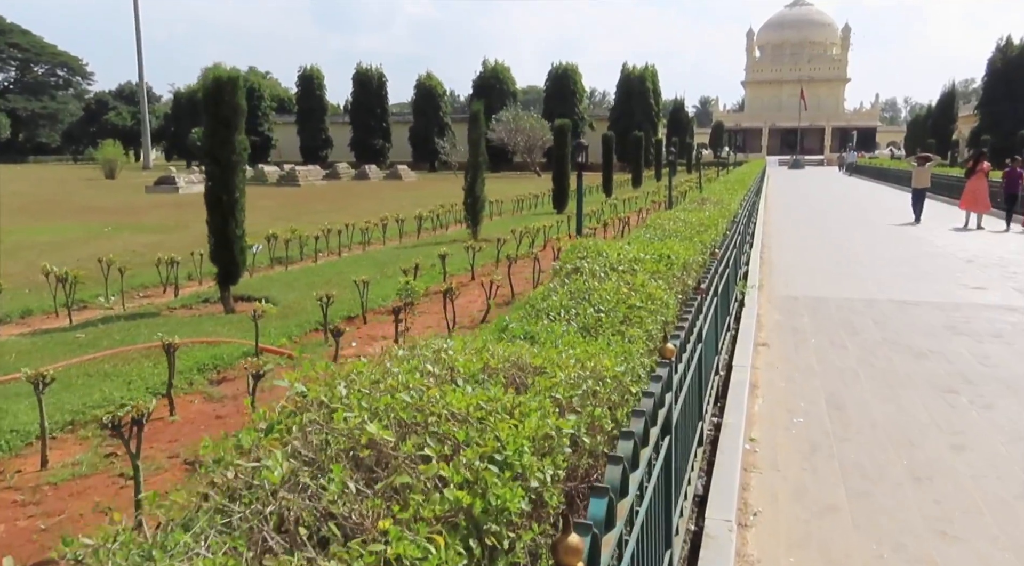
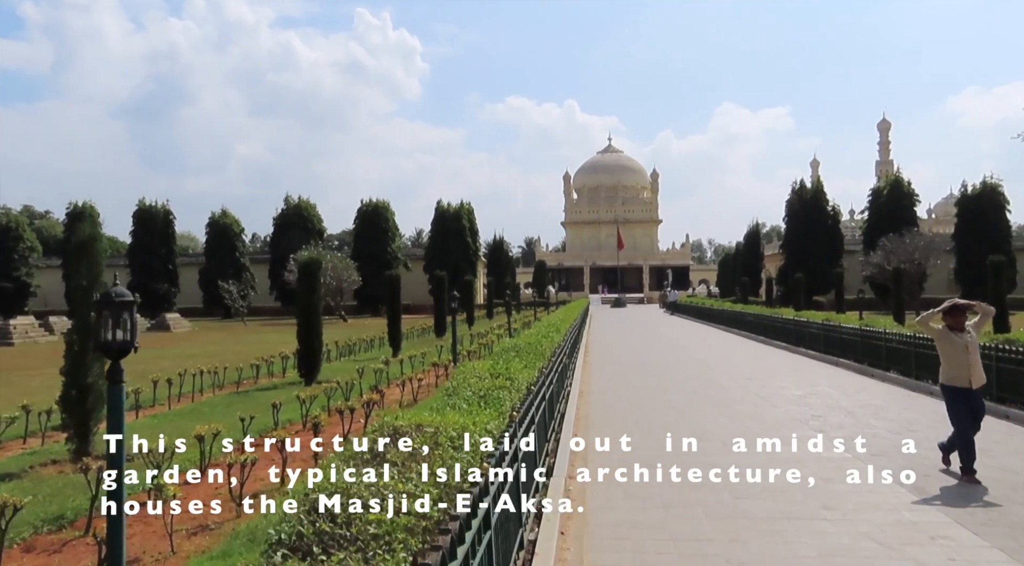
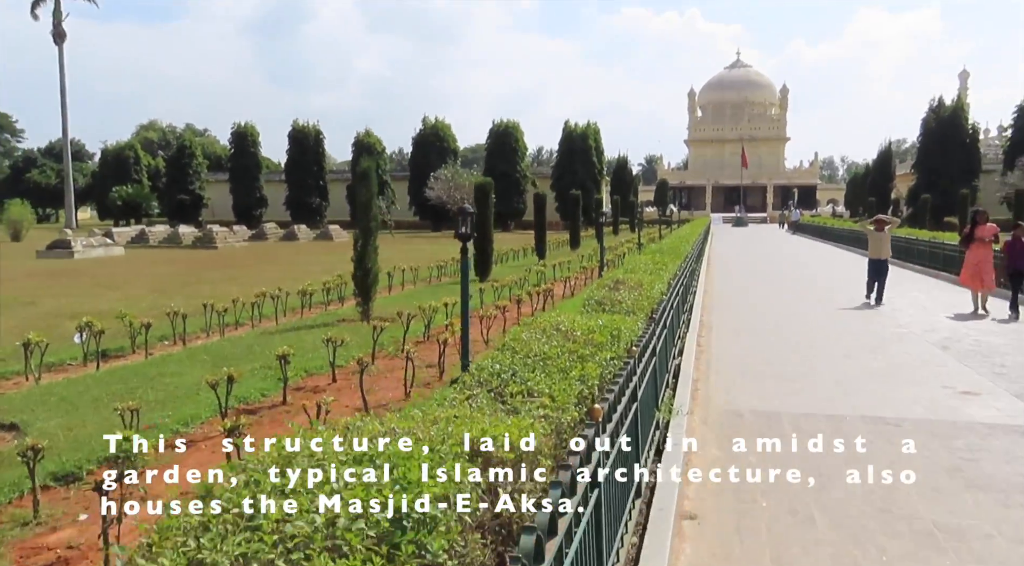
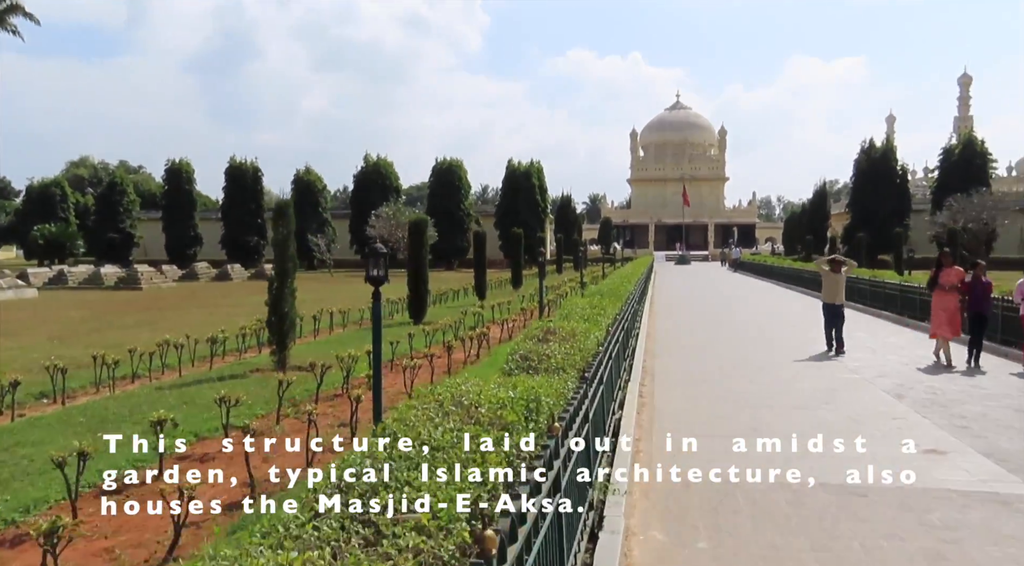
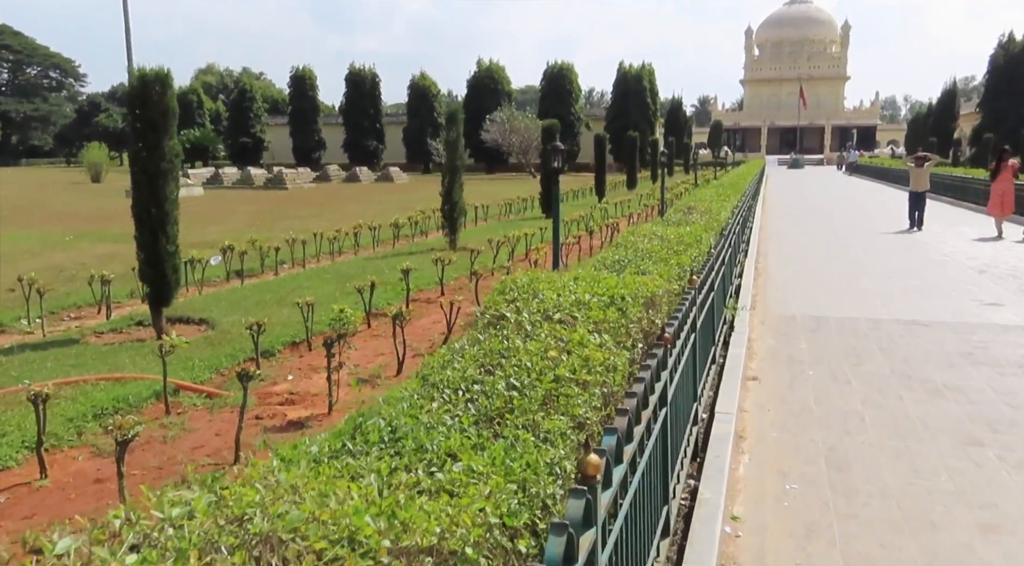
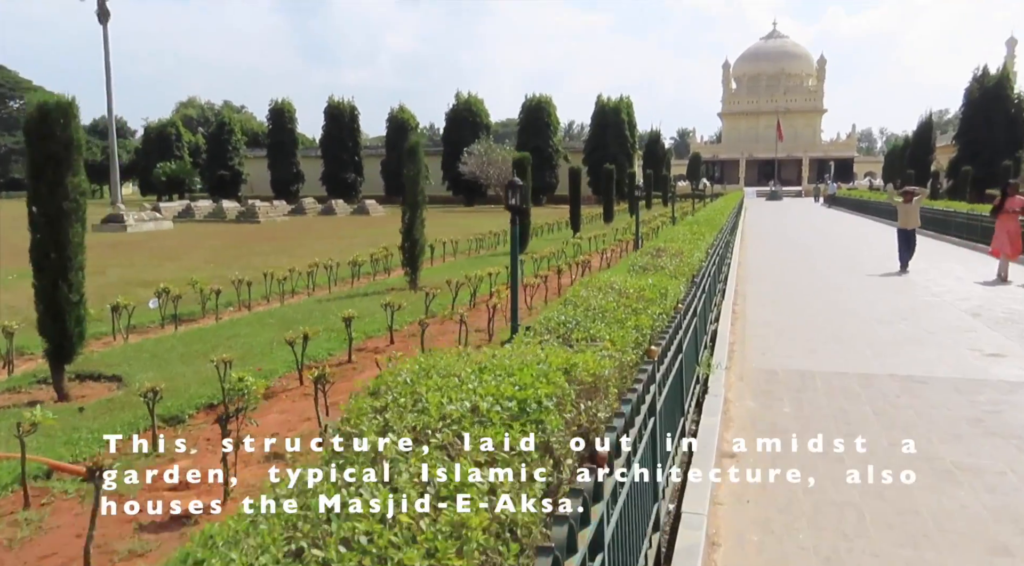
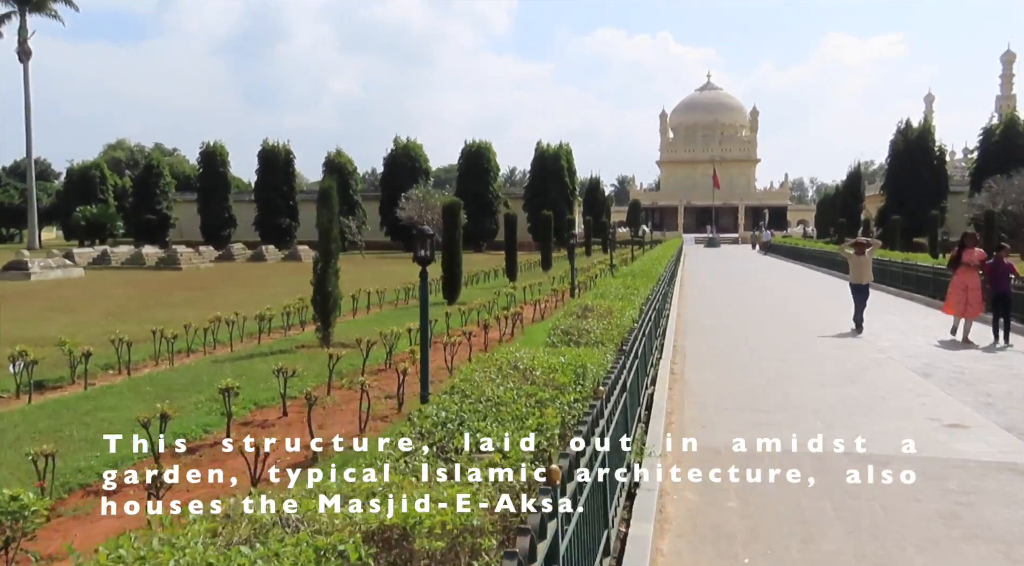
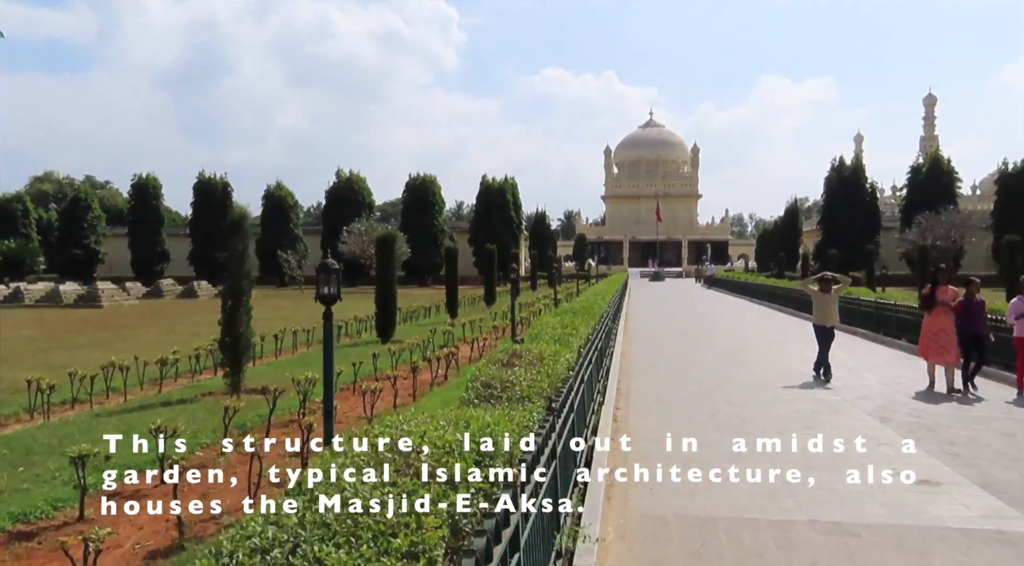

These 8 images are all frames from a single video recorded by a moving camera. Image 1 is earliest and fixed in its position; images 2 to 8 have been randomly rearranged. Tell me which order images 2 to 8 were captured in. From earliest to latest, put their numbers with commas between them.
5, 6, 3, 7, 4, 8, 2
